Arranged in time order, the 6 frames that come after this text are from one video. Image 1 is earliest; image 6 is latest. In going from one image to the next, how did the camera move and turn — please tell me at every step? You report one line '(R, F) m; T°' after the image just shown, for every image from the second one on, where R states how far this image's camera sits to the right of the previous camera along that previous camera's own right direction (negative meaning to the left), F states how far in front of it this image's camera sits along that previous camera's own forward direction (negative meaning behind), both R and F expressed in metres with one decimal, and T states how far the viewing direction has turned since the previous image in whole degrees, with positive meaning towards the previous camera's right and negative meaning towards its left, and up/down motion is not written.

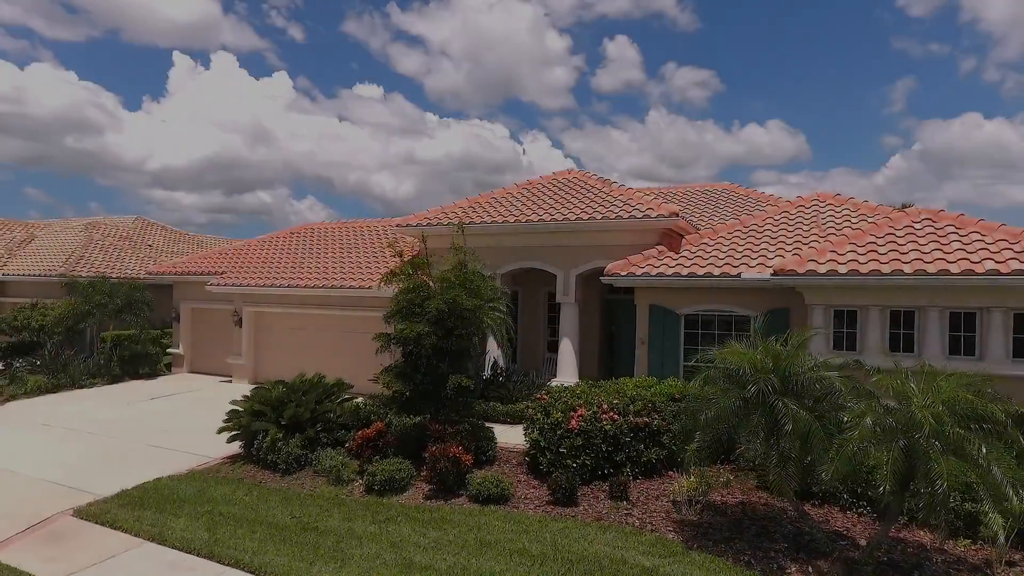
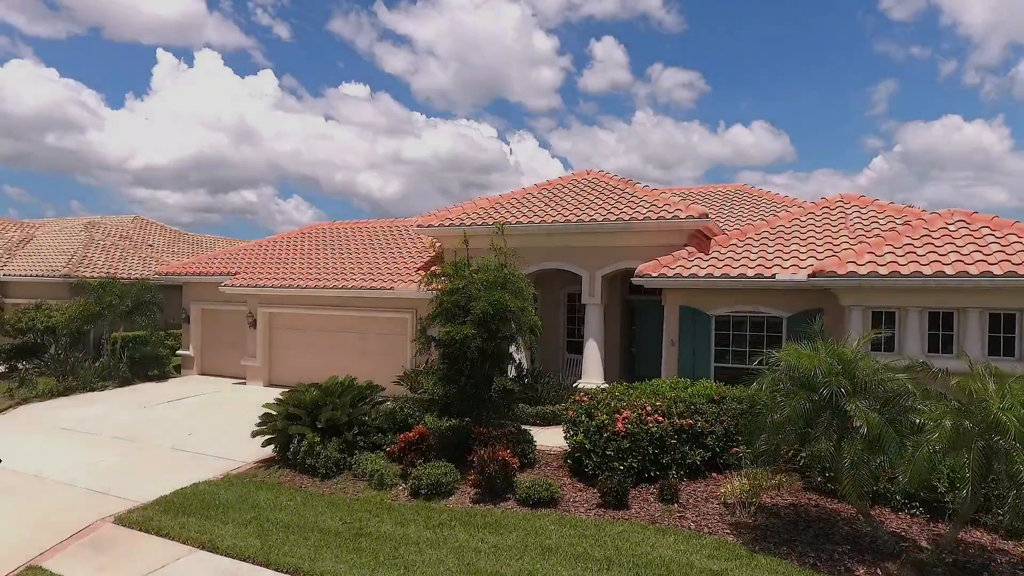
(-0.9, +0.1) m; +1°
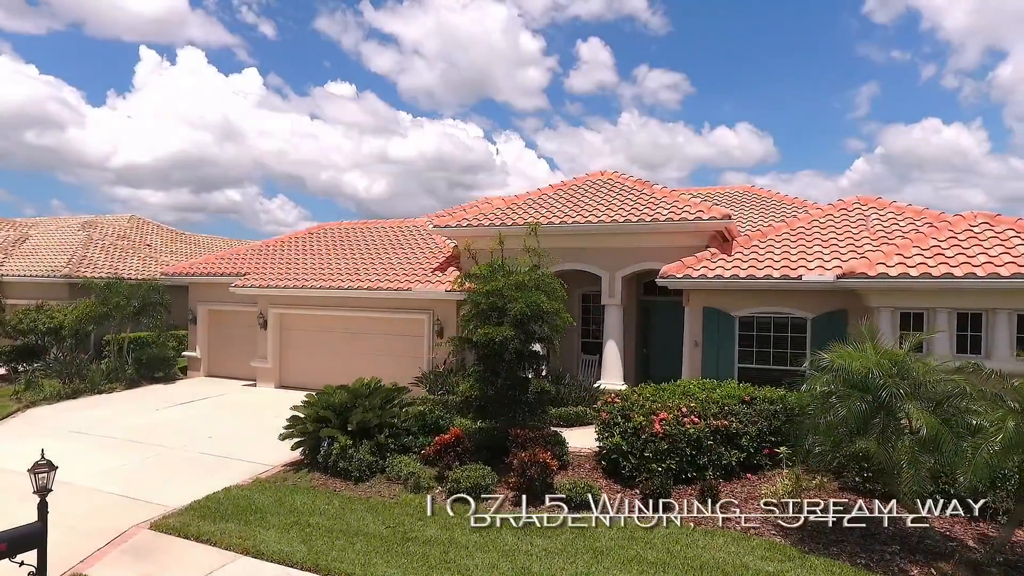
(-0.8, +0.1) m; +1°
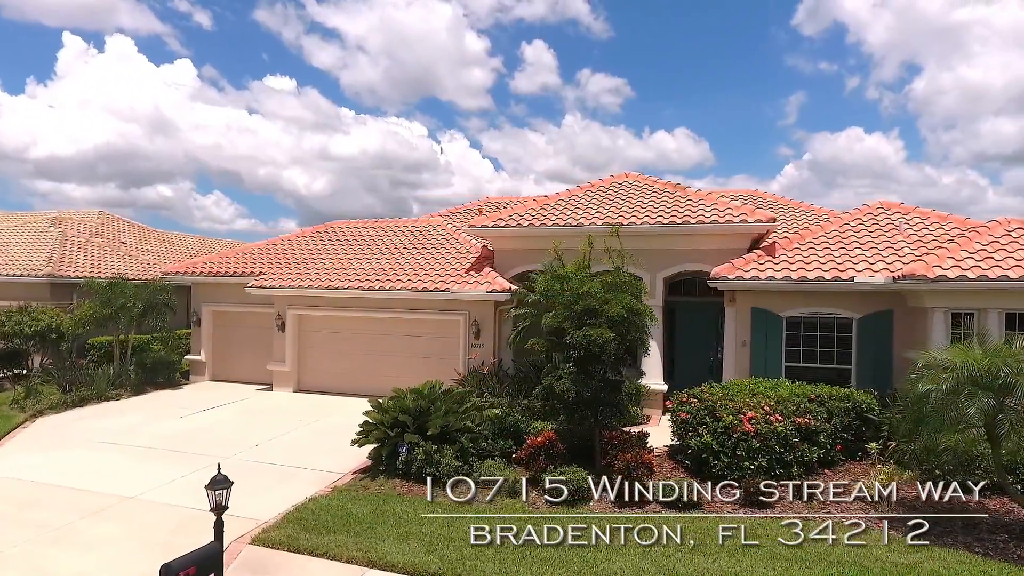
(-2.3, +0.2) m; +5°
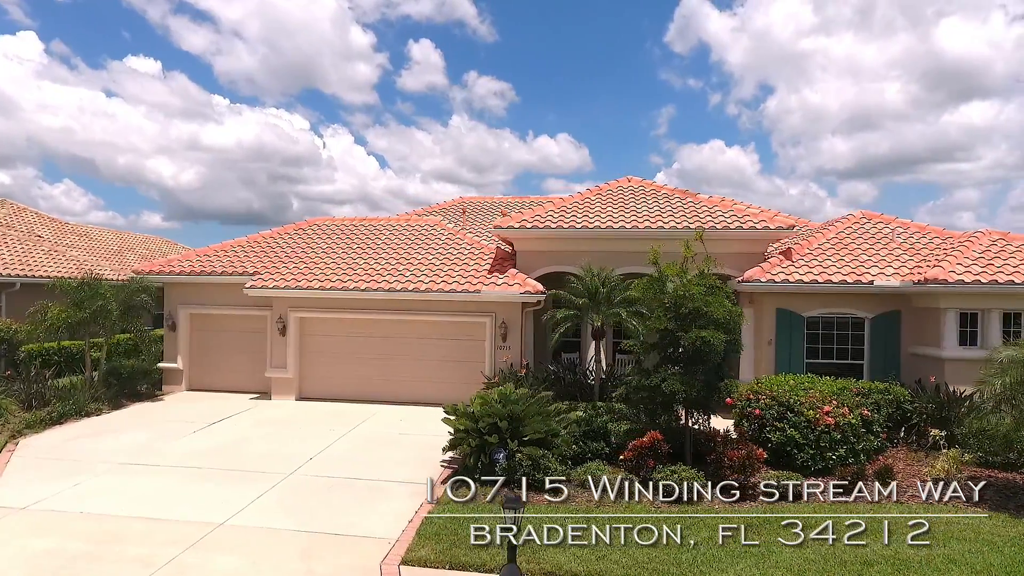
(-3.3, +0.4) m; +10°
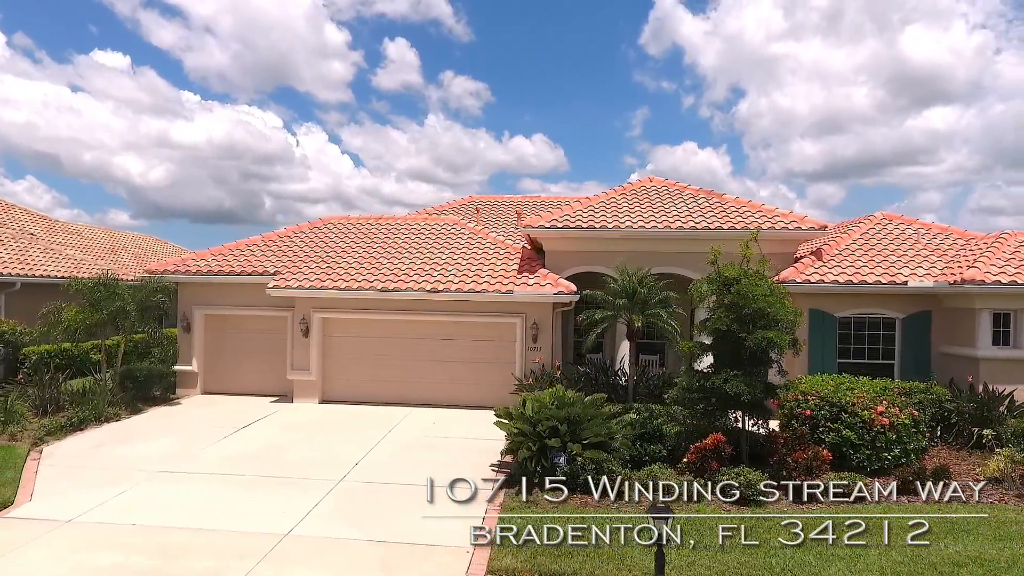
(-1.3, +0.2) m; +2°
